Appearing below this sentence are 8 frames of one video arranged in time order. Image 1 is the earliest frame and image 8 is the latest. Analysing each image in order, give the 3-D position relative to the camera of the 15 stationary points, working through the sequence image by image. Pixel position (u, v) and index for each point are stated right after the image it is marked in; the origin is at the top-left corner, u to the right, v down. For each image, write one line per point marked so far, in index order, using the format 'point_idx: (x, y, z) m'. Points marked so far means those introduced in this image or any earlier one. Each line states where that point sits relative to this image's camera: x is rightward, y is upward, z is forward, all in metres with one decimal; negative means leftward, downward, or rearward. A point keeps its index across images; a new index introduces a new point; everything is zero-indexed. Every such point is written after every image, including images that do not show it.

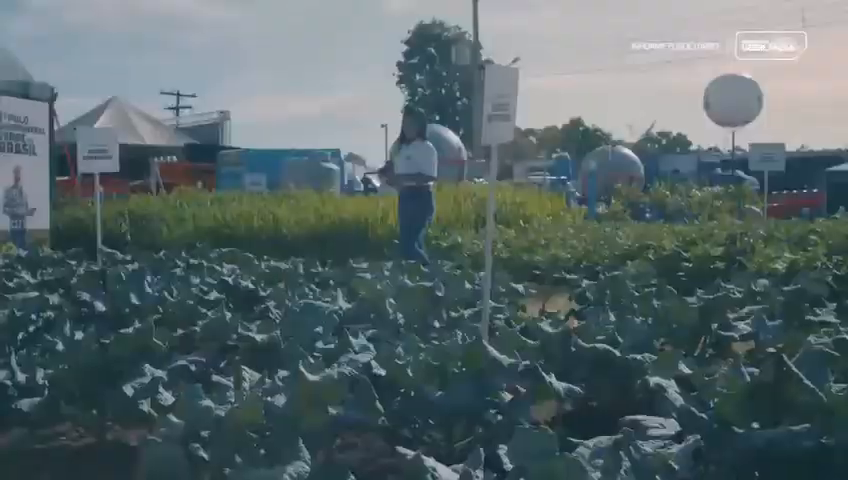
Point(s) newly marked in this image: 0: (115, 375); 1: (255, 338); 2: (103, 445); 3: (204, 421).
0: (-1.6, -0.7, +4.5) m
1: (-0.9, -0.5, +5.0) m
2: (-1.7, -1.1, +4.7) m
3: (-0.8, -0.7, +3.5) m
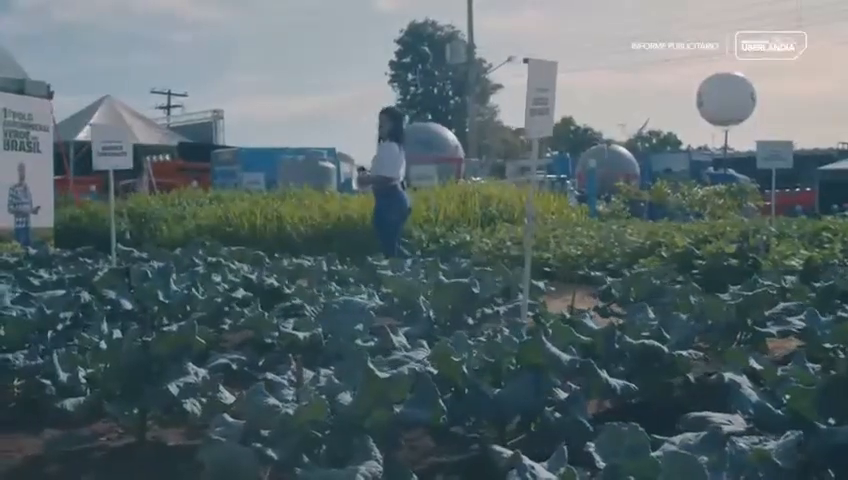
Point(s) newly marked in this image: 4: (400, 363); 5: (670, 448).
0: (-1.3, -0.7, +4.4) m
1: (-0.7, -0.5, +4.9) m
2: (-1.4, -1.1, +4.6) m
3: (-0.6, -0.7, +3.4) m
4: (-0.1, -0.5, +4.0) m
5: (+0.8, -0.7, +2.9) m
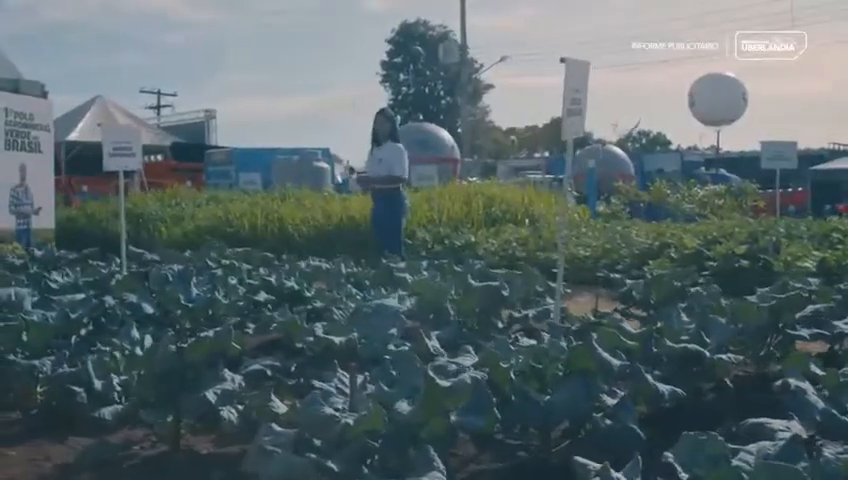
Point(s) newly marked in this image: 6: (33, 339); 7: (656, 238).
0: (-1.1, -0.7, +4.3) m
1: (-0.5, -0.5, +4.8) m
2: (-1.2, -1.1, +4.5) m
3: (-0.4, -0.7, +3.3) m
4: (+0.1, -0.6, +3.9) m
5: (+1.0, -0.7, +2.8) m
6: (-2.2, -0.6, +5.1) m
7: (+3.2, 0.0, +12.5) m
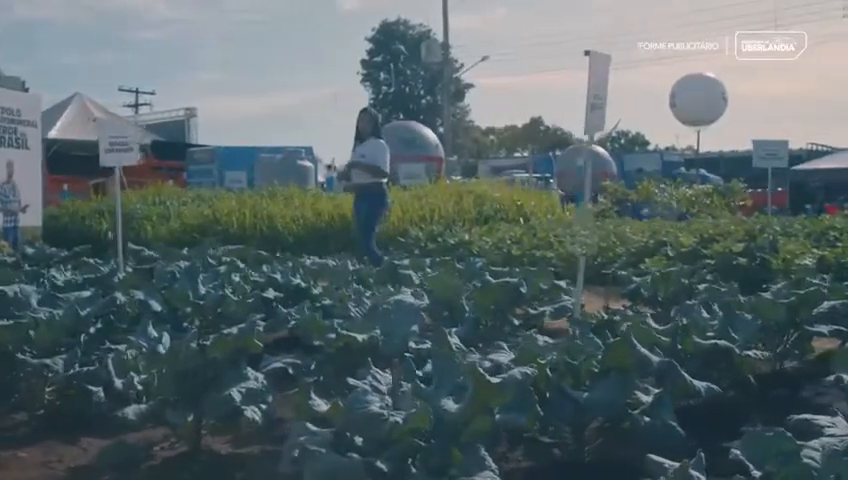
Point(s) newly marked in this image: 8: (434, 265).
0: (-1.0, -0.7, +4.2) m
1: (-0.4, -0.5, +4.7) m
2: (-1.1, -1.0, +4.4) m
3: (-0.2, -0.7, +3.2) m
4: (+0.3, -0.5, +3.8) m
5: (+1.2, -0.7, +2.8) m
6: (-2.1, -0.5, +5.0) m
7: (+3.2, +0.1, +12.5) m
8: (+0.1, -0.2, +8.2) m
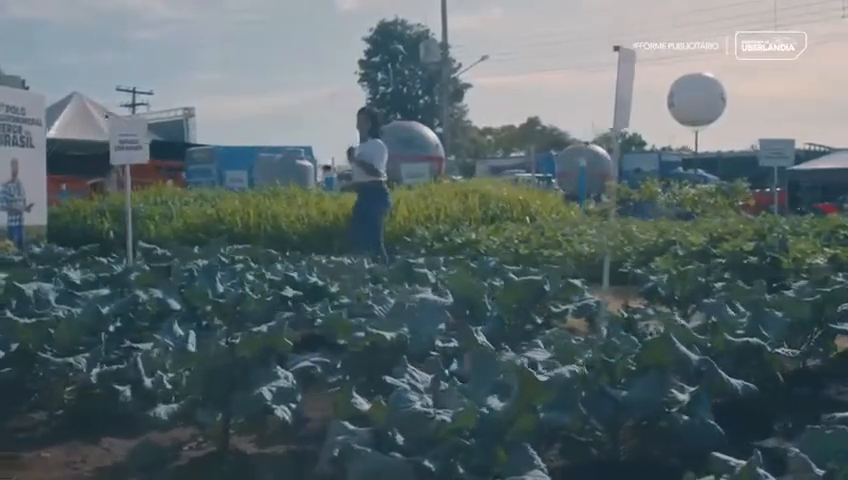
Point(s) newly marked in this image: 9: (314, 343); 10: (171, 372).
0: (-0.8, -0.6, +4.1) m
1: (-0.2, -0.5, +4.6) m
2: (-1.0, -1.0, +4.3) m
3: (0.0, -0.7, +3.2) m
4: (+0.4, -0.5, +3.8) m
5: (+1.4, -0.6, +2.7) m
6: (-2.0, -0.5, +4.9) m
7: (+3.3, +0.1, +12.4) m
8: (+0.2, -0.2, +8.1) m
9: (-0.6, -0.6, +5.2) m
10: (-1.2, -0.6, +4.2) m
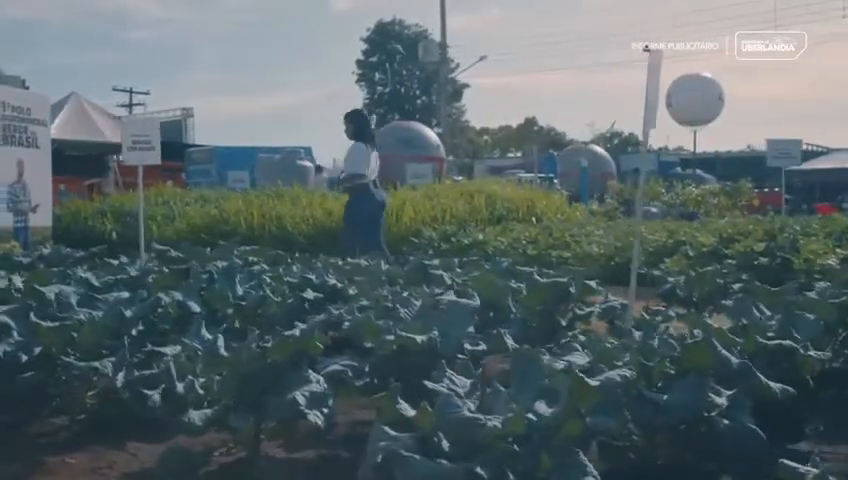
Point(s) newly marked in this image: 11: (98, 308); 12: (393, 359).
0: (-0.7, -0.7, +4.1) m
1: (-0.1, -0.5, +4.6) m
2: (-0.8, -1.0, +4.2) m
3: (+0.1, -0.7, +3.1) m
4: (+0.6, -0.5, +3.7) m
5: (+1.5, -0.7, +2.7) m
6: (-1.8, -0.5, +4.8) m
7: (+3.4, +0.1, +12.4) m
8: (+0.4, -0.2, +8.1) m
9: (-0.5, -0.6, +5.2) m
10: (-1.0, -0.6, +4.1) m
11: (-1.9, -0.4, +5.3) m
12: (-0.2, -0.6, +4.7) m
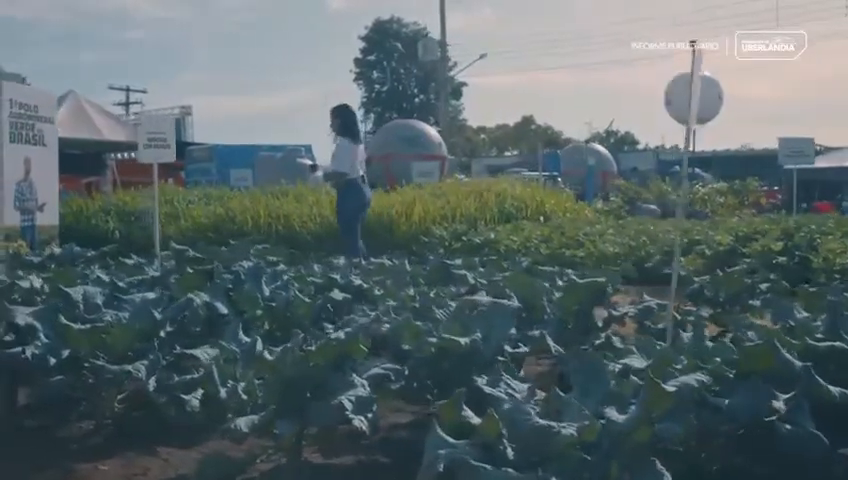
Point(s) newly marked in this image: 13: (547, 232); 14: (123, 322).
0: (-0.5, -0.7, +3.9) m
1: (+0.2, -0.5, +4.5) m
2: (-0.6, -1.0, +4.1) m
3: (+0.3, -0.7, +3.0) m
4: (+0.8, -0.5, +3.6) m
5: (+1.7, -0.7, +2.6) m
6: (-1.6, -0.5, +4.7) m
7: (+3.5, +0.1, +12.3) m
8: (+0.5, -0.2, +8.0) m
9: (-0.3, -0.6, +5.1) m
10: (-0.8, -0.6, +4.0) m
11: (-1.7, -0.4, +5.2) m
12: (0.0, -0.6, +4.5) m
13: (+1.8, +0.1, +13.2) m
14: (-1.6, -0.4, +4.7) m
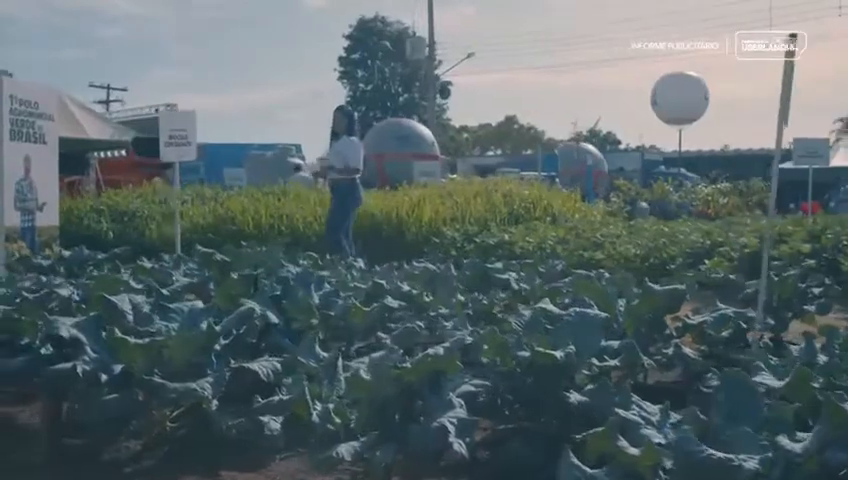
0: (0.0, -0.7, +3.6) m
1: (+0.6, -0.5, +4.1) m
2: (-0.2, -1.1, +3.8) m
3: (+0.8, -0.7, +2.7) m
4: (+1.2, -0.6, +3.3) m
5: (+2.2, -0.7, +2.3) m
6: (-1.2, -0.5, +4.3) m
7: (+3.7, +0.1, +12.0) m
8: (+0.9, -0.2, +7.7) m
9: (+0.1, -0.6, +4.7) m
10: (-0.4, -0.6, +3.7) m
11: (-1.3, -0.4, +4.8) m
12: (+0.4, -0.6, +4.2) m
13: (+2.0, +0.1, +12.9) m
14: (-1.2, -0.5, +4.4) m
